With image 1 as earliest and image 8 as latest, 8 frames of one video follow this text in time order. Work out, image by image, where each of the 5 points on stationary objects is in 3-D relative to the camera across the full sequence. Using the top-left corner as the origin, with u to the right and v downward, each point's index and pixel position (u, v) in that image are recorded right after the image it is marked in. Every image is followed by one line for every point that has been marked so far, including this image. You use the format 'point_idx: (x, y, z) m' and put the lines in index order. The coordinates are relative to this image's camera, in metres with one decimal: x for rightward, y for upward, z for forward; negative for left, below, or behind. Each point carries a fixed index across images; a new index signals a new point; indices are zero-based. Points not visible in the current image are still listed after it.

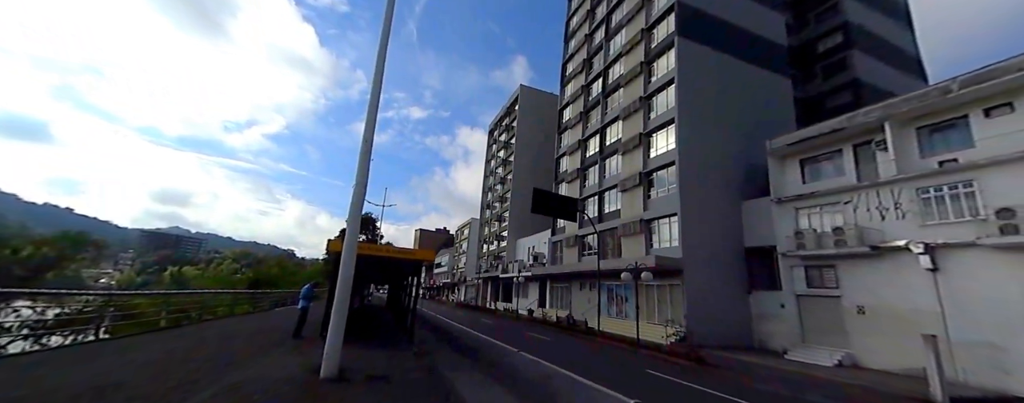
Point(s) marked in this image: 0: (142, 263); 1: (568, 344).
0: (-18.0, -2.7, +16.0) m
1: (+2.6, -6.2, +14.4) m
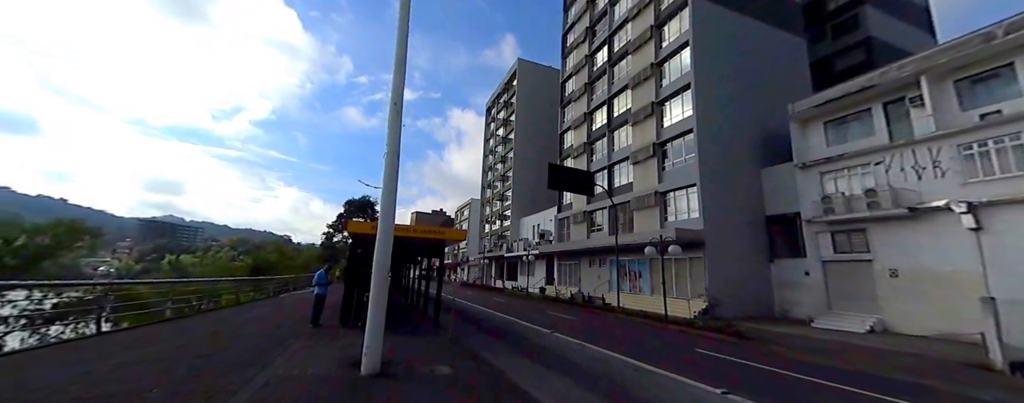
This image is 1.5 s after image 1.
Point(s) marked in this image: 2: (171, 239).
0: (-17.2, -2.2, +15.0) m
1: (+3.5, -5.0, +13.9) m
2: (-19.9, -2.1, +19.2) m
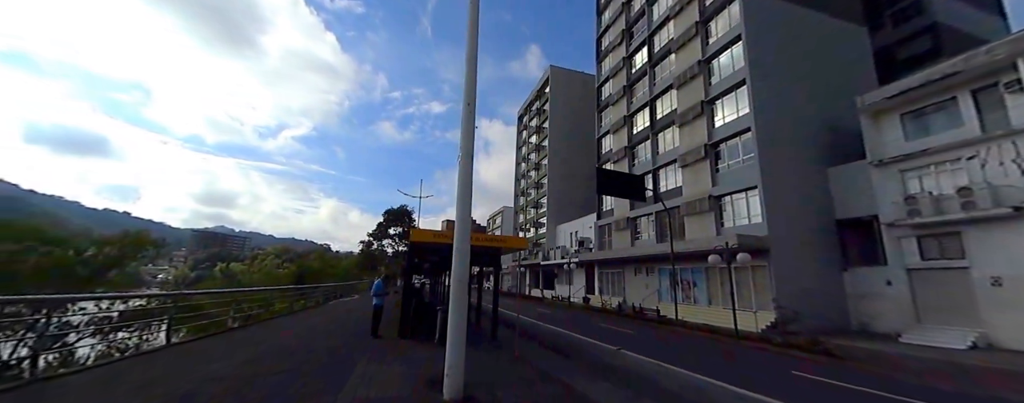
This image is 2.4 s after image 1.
0: (-15.0, -2.7, +15.9) m
1: (+5.5, -5.2, +13.0) m
2: (-17.4, -2.8, +20.3) m
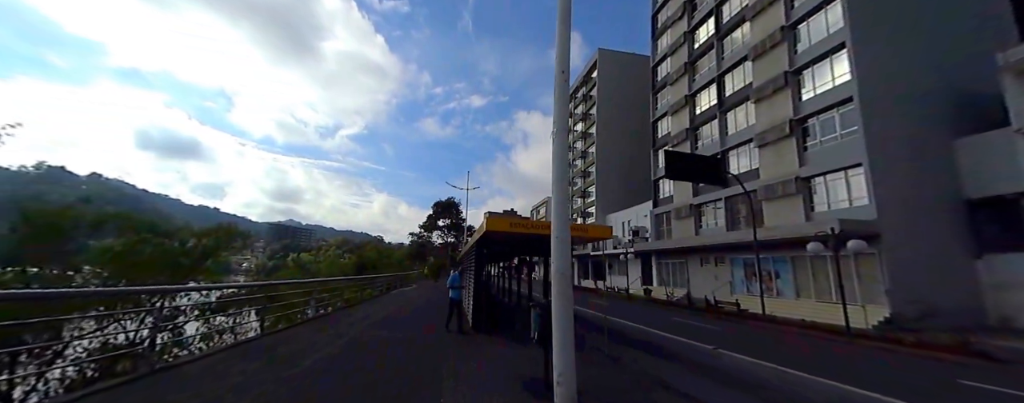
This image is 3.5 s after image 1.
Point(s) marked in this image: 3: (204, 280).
0: (-12.1, -2.4, +17.1) m
1: (+8.0, -4.6, +11.7) m
2: (-13.8, -2.5, +21.8) m
3: (-10.0, -2.5, +11.0) m
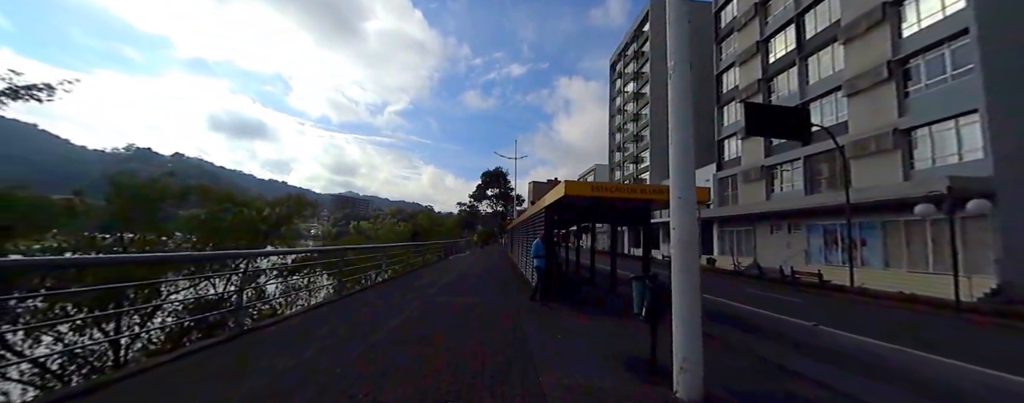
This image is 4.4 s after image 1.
0: (-9.5, -0.9, +18.1) m
1: (+9.8, -3.3, +10.4) m
2: (-10.6, -0.6, +23.0) m
3: (-8.3, -1.5, +11.8) m
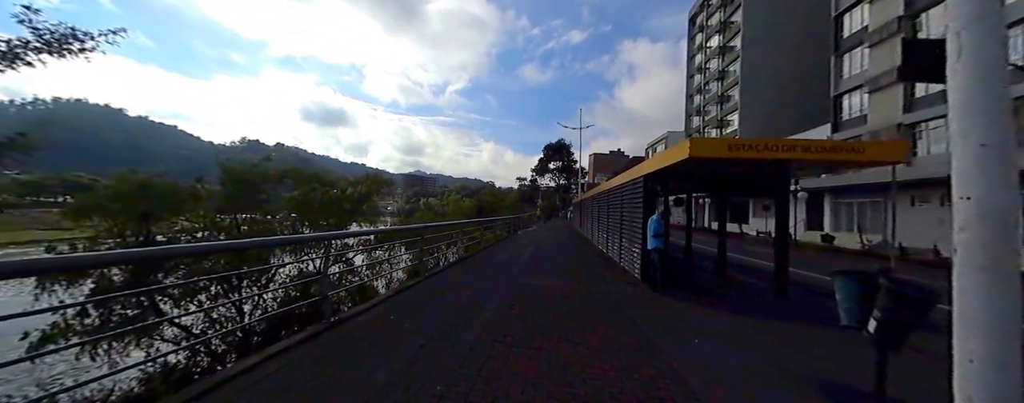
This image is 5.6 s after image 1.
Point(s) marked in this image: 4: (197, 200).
0: (-5.6, +0.2, +18.6) m
1: (+12.1, -2.4, +7.7) m
2: (-5.8, +0.9, +23.5) m
3: (-5.4, -0.7, +12.2) m
4: (-8.1, 0.0, +8.6) m
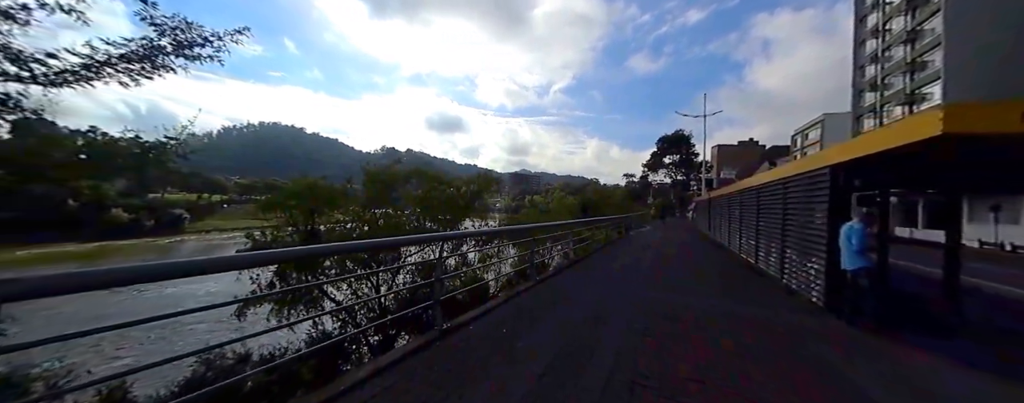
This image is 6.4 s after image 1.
0: (+0.4, +0.4, +18.7) m
1: (+14.0, -2.3, +3.0) m
2: (+1.7, +1.1, +23.5) m
3: (-1.4, -0.6, +12.6) m
4: (-5.0, +0.2, +10.0) m
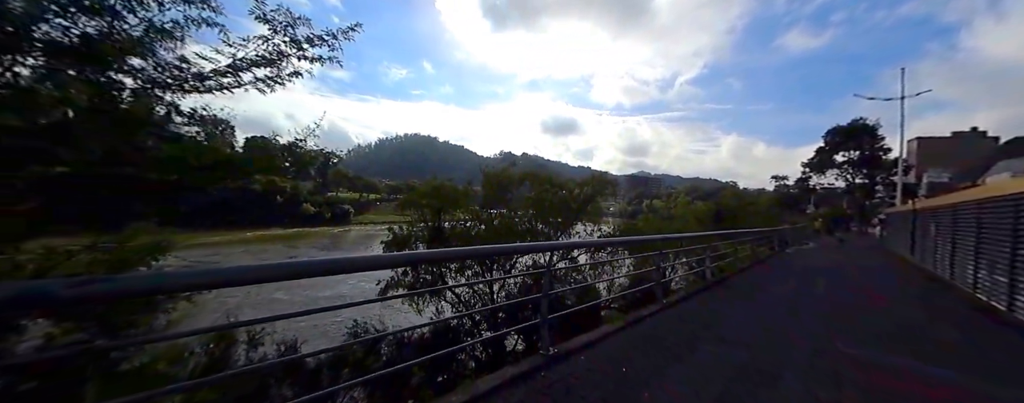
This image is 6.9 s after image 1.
0: (+6.4, +0.2, +17.1) m
1: (+14.0, -2.6, -2.2) m
2: (+9.2, +0.8, +21.2) m
3: (+2.7, -0.7, +11.9) m
4: (-1.6, +0.2, +10.6) m
